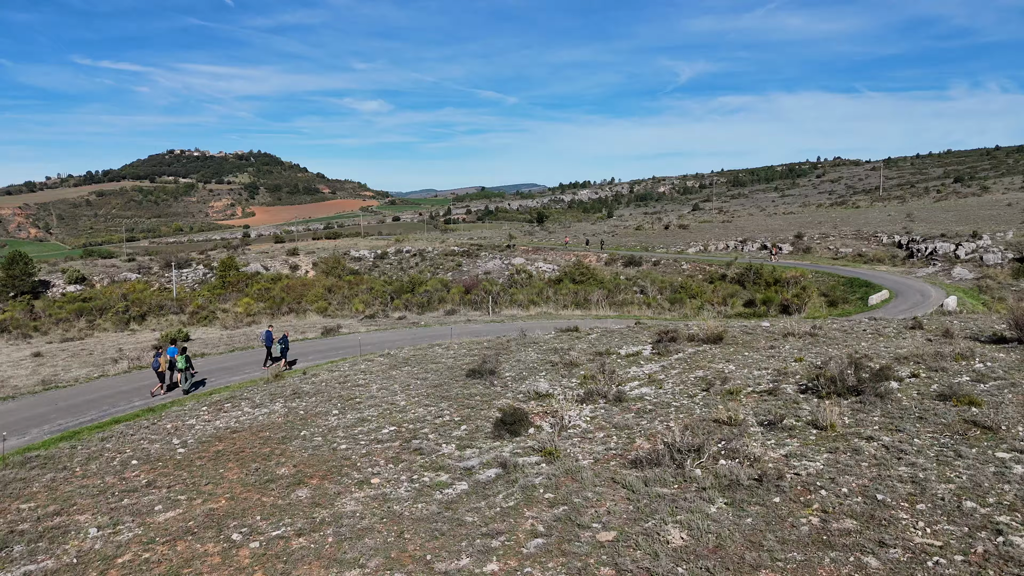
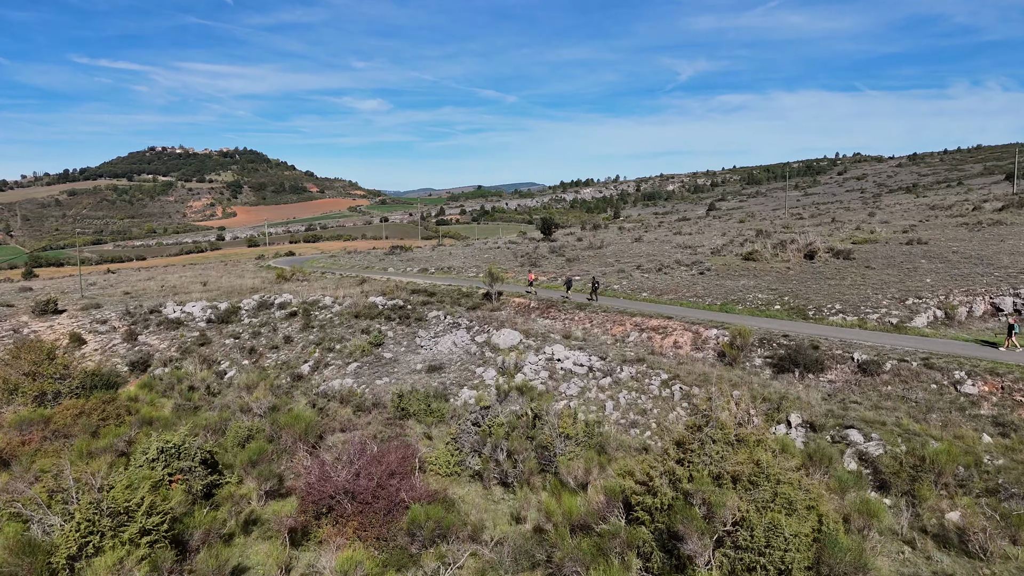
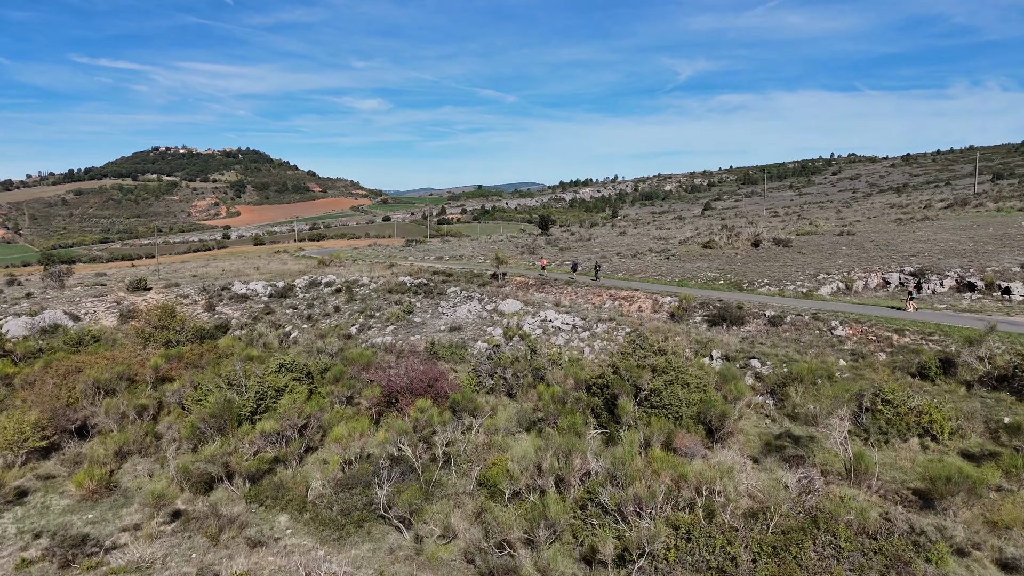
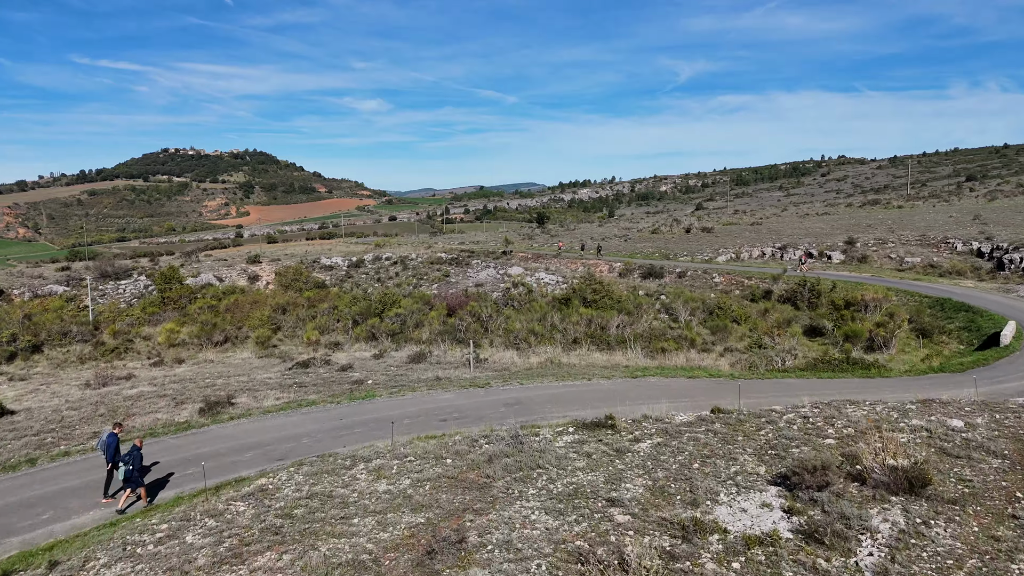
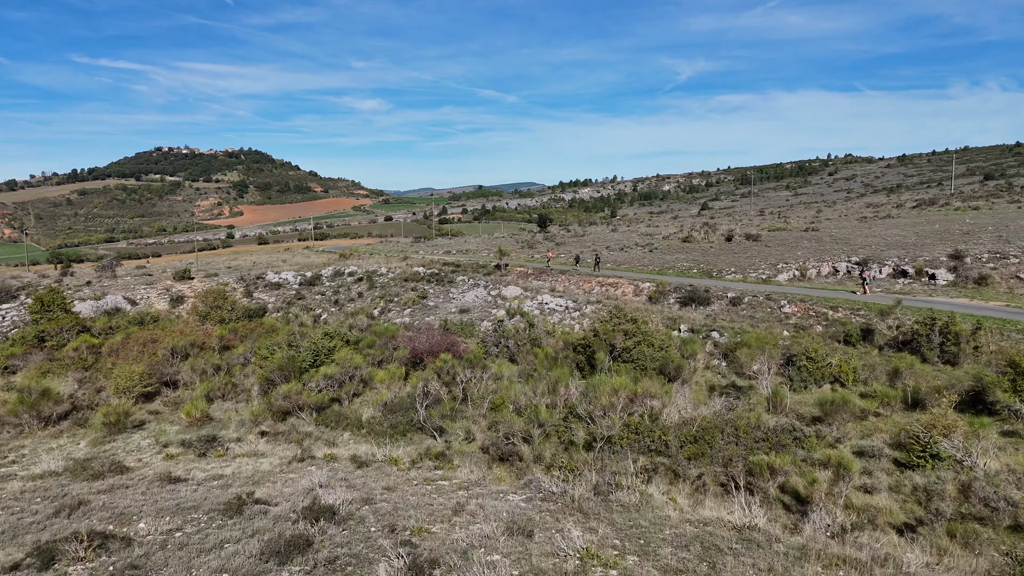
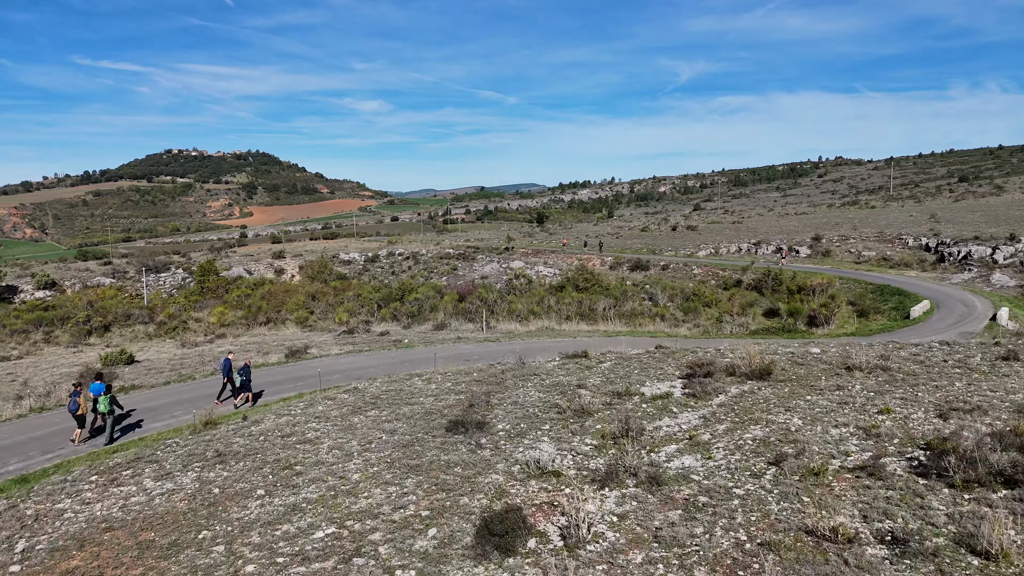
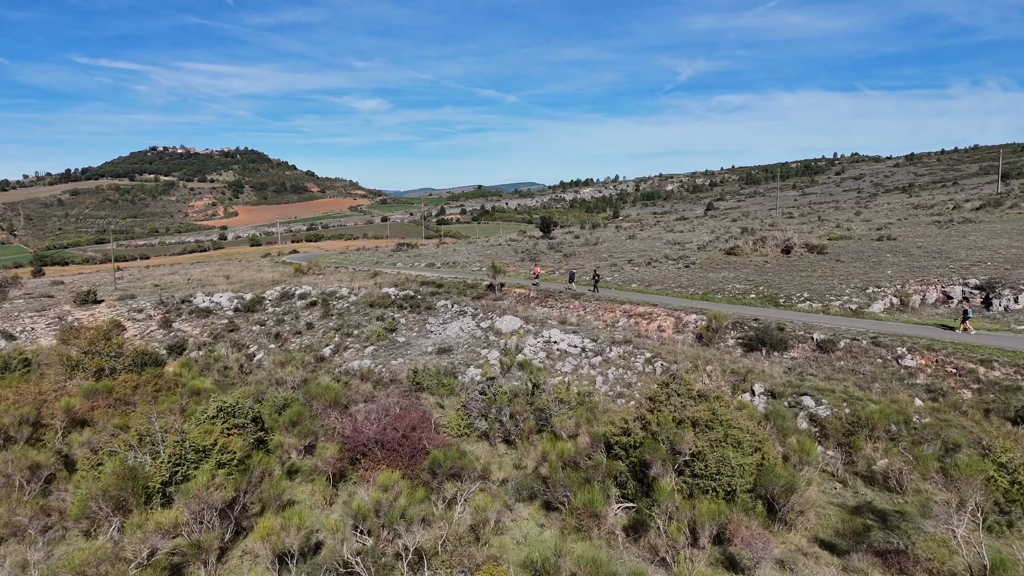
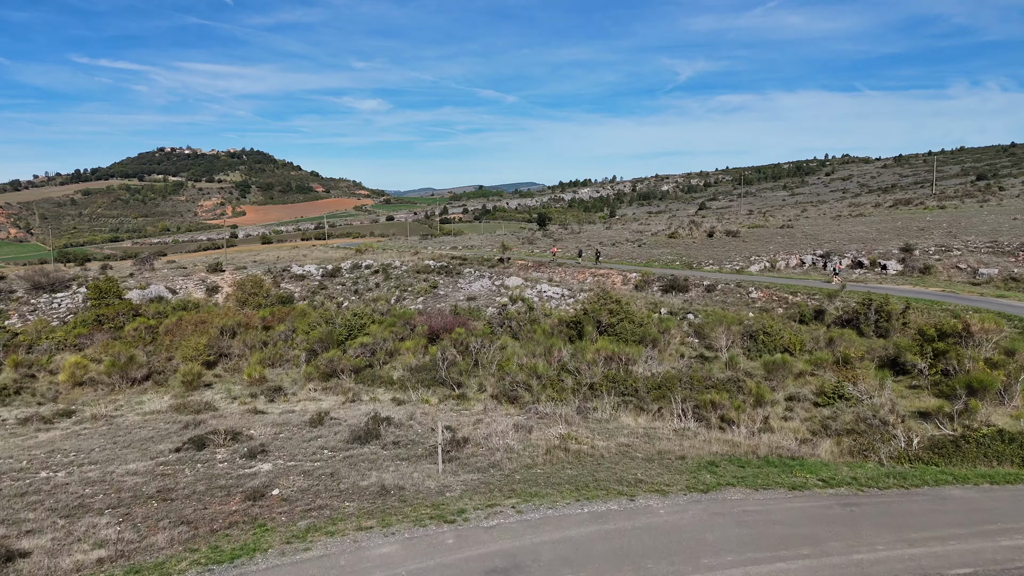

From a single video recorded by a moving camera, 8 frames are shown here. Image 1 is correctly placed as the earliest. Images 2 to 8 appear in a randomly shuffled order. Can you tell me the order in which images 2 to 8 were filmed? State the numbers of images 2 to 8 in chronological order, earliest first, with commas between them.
6, 4, 8, 5, 3, 7, 2
